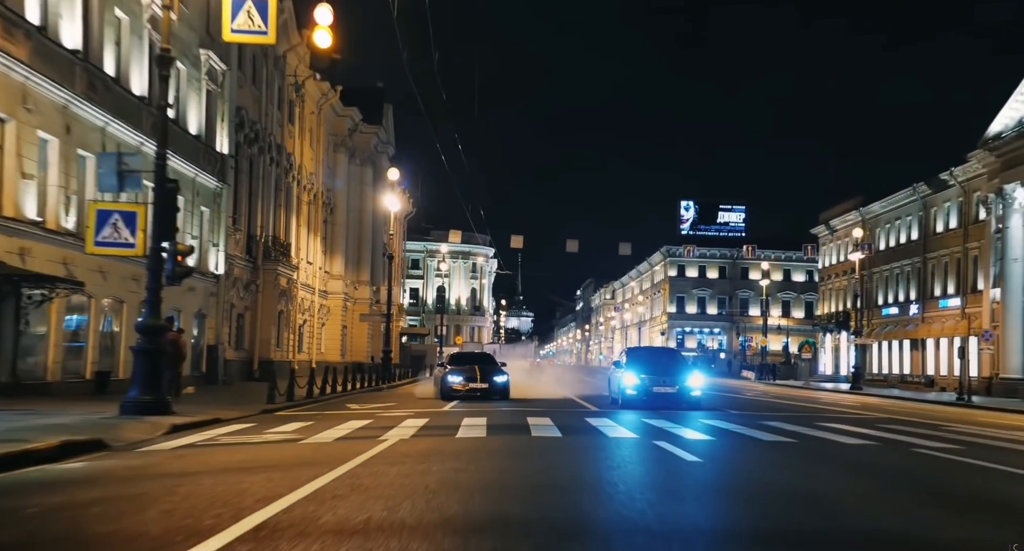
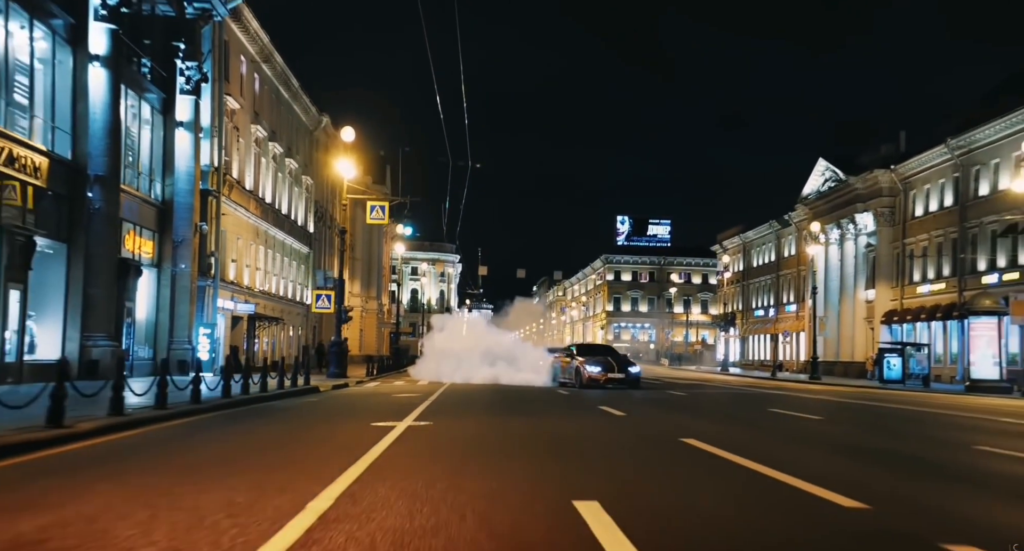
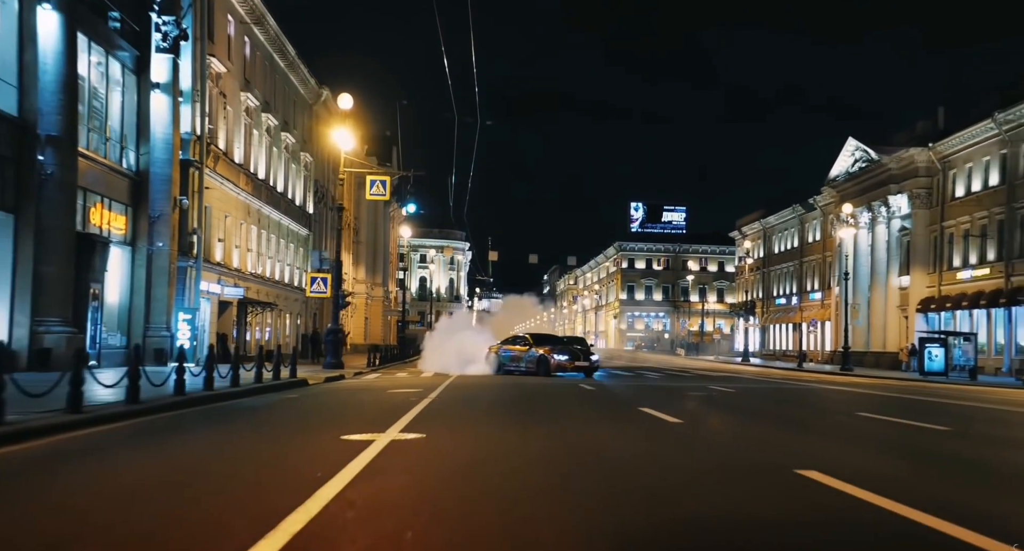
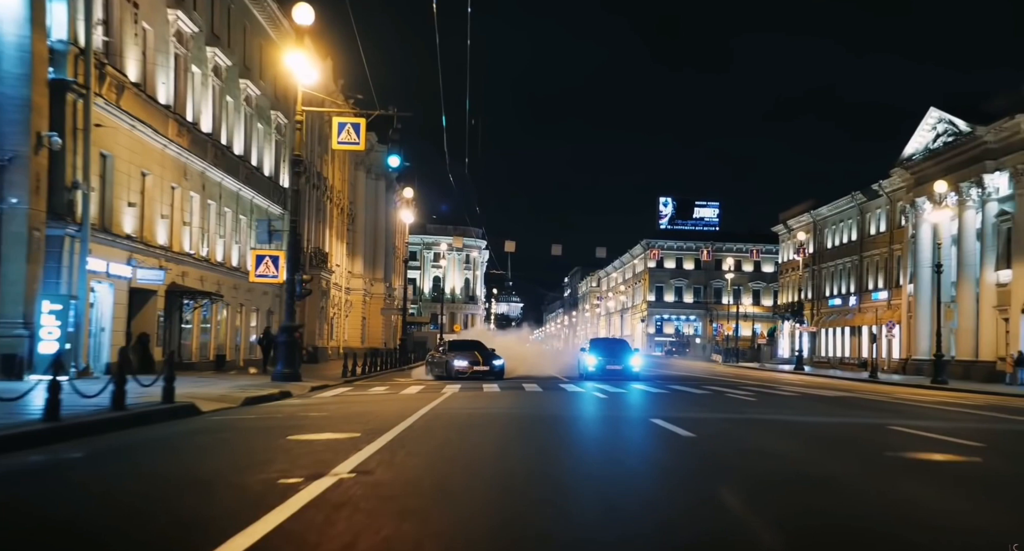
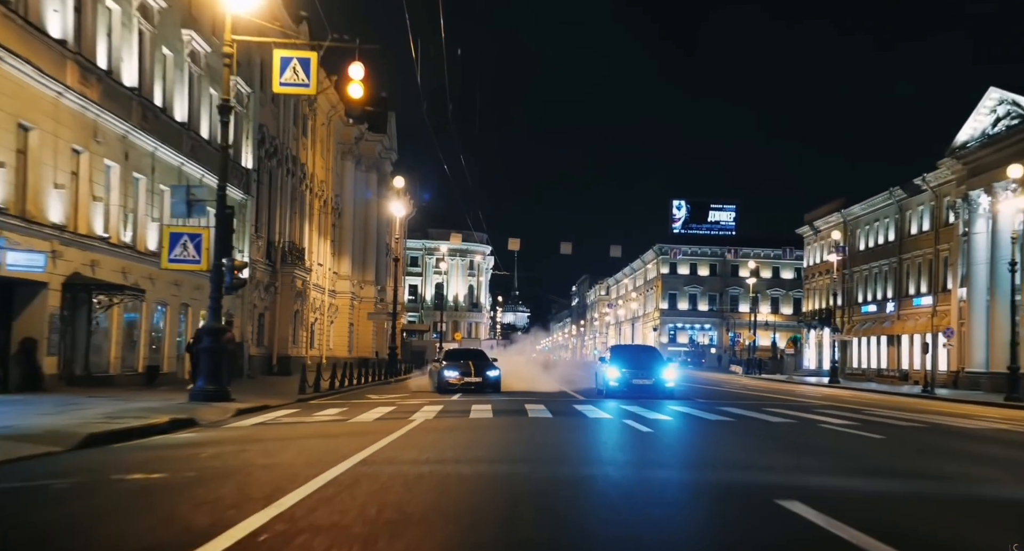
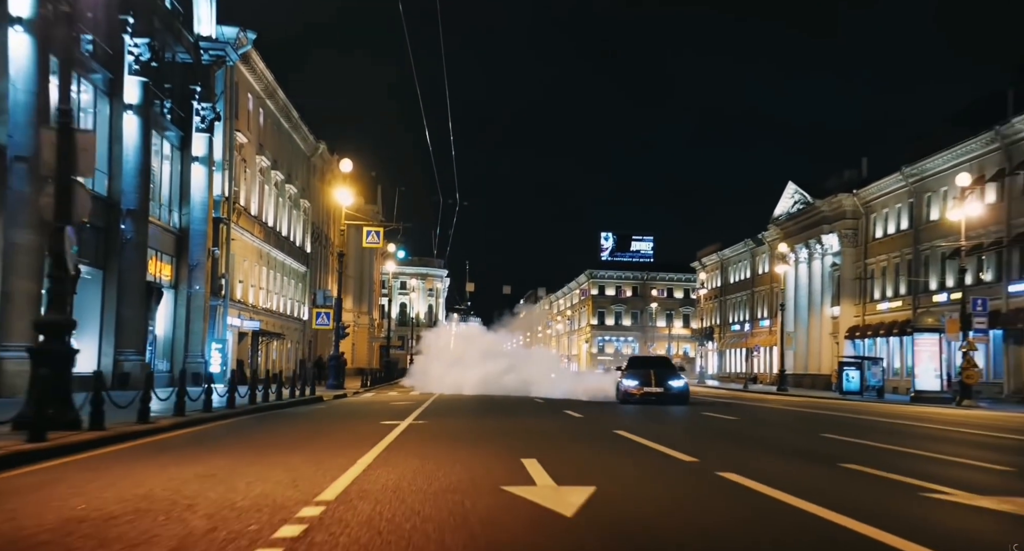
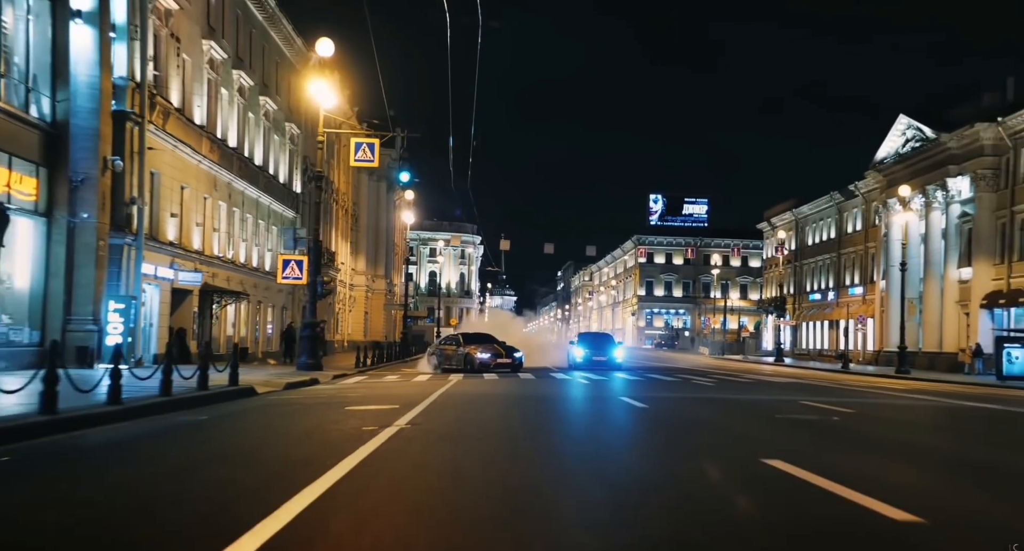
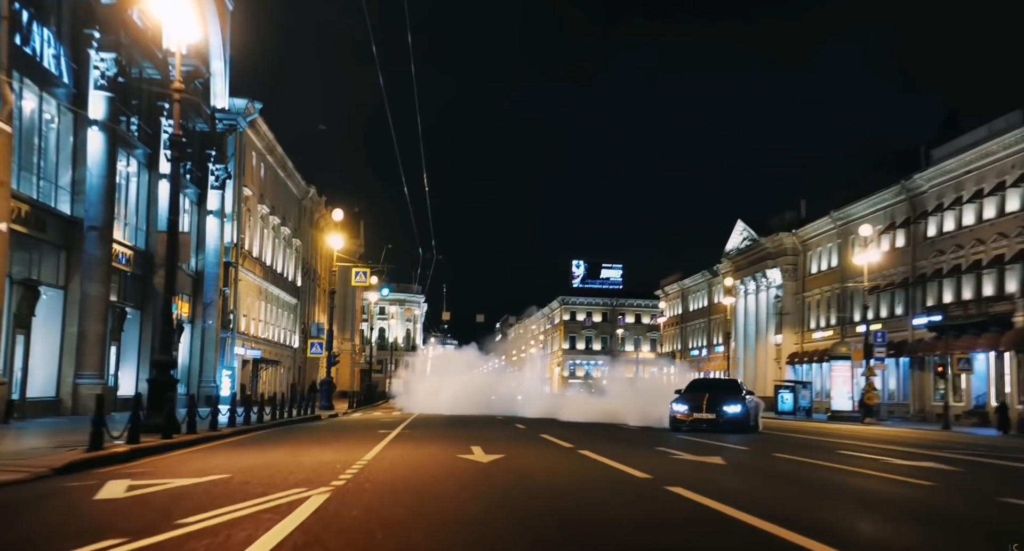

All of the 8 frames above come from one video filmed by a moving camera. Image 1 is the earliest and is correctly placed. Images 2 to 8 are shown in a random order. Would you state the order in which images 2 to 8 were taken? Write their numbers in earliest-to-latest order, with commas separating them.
5, 4, 7, 3, 2, 6, 8
